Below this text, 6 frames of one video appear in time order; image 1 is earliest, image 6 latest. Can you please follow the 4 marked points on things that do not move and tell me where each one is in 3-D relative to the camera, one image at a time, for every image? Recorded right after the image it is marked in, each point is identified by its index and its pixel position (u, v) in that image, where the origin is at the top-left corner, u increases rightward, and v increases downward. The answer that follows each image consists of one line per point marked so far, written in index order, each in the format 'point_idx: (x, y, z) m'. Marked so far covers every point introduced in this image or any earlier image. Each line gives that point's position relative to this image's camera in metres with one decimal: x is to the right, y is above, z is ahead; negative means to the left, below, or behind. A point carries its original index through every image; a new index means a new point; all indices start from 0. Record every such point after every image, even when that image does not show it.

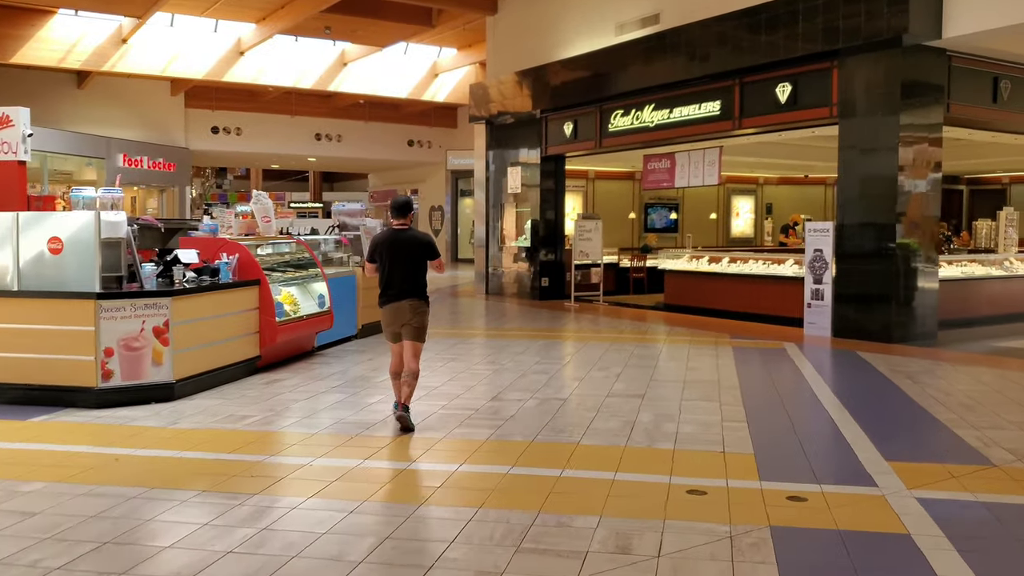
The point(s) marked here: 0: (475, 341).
0: (-0.4, -0.6, +9.7) m
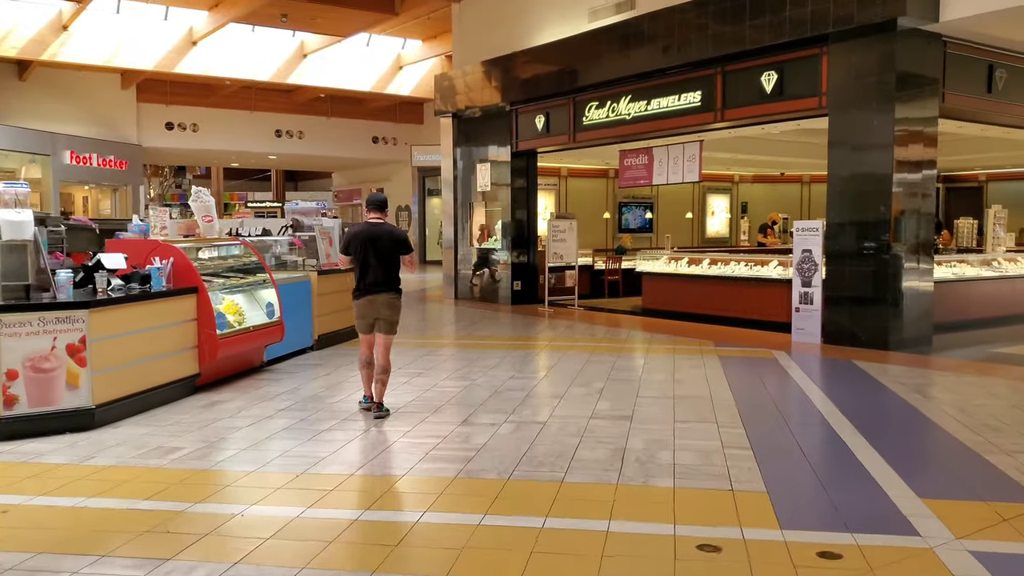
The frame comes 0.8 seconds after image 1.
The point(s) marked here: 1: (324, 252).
0: (-0.7, -0.6, +8.9) m
1: (-1.9, +0.4, +9.3) m
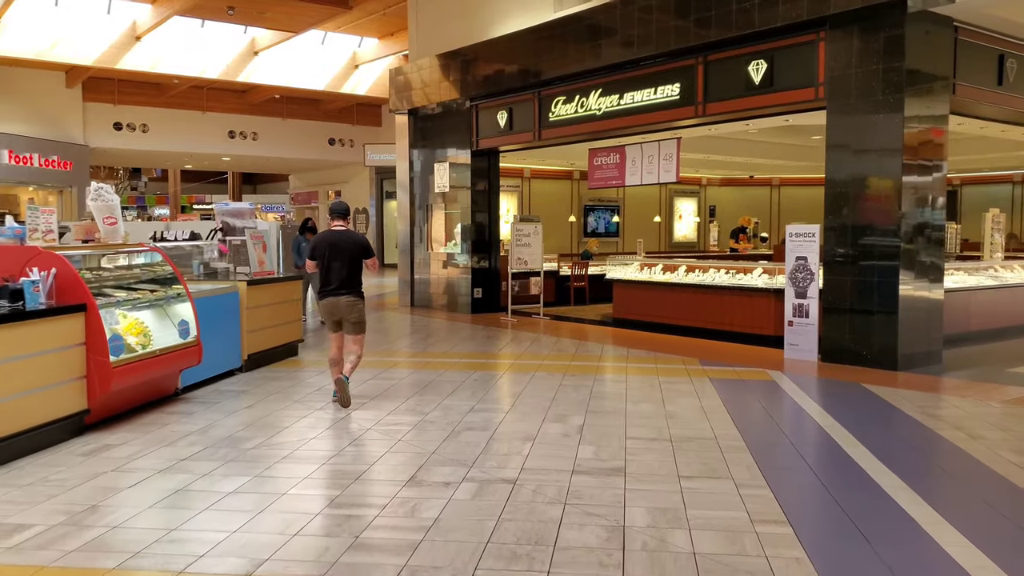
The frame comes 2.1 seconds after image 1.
0: (-1.0, -0.7, +7.7) m
1: (-2.2, +0.3, +8.0) m
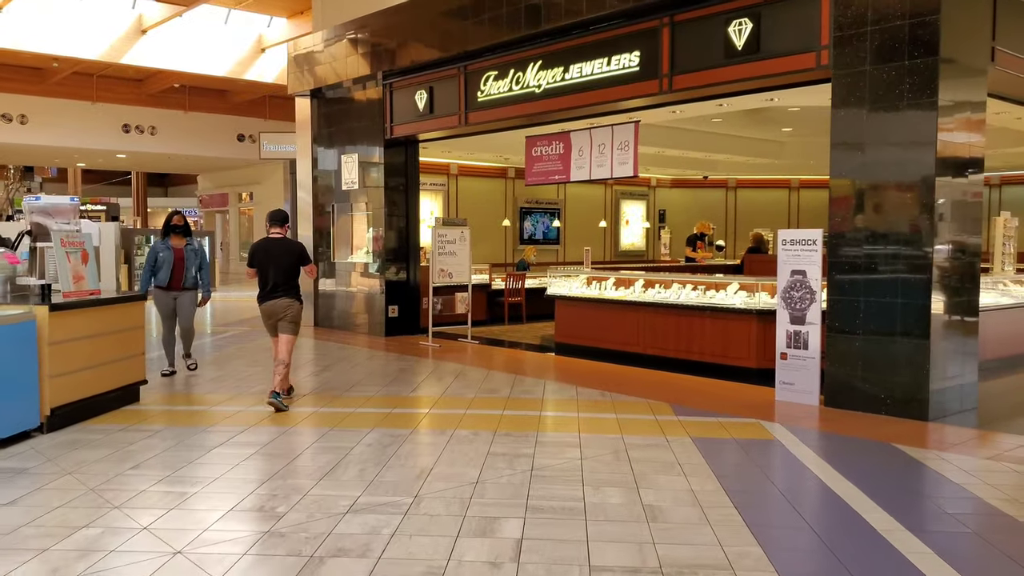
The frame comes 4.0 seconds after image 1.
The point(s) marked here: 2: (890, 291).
0: (-1.6, -0.9, +5.7) m
1: (-2.8, +0.1, +5.9) m
2: (+2.3, 0.0, +5.9) m
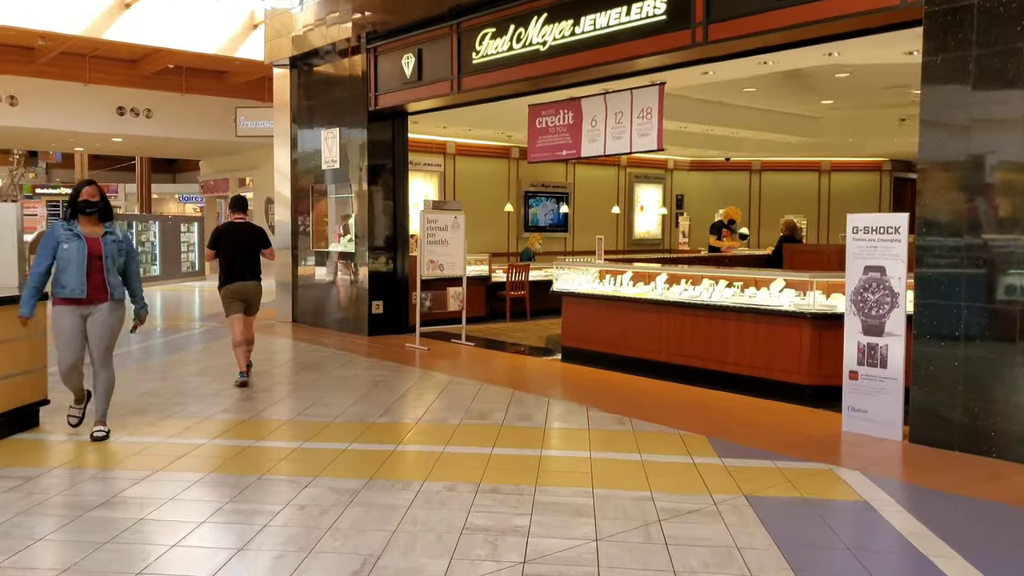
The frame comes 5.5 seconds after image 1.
0: (-1.6, -0.9, +4.3) m
1: (-2.8, +0.1, +4.6) m
2: (+2.3, 0.0, +4.5) m
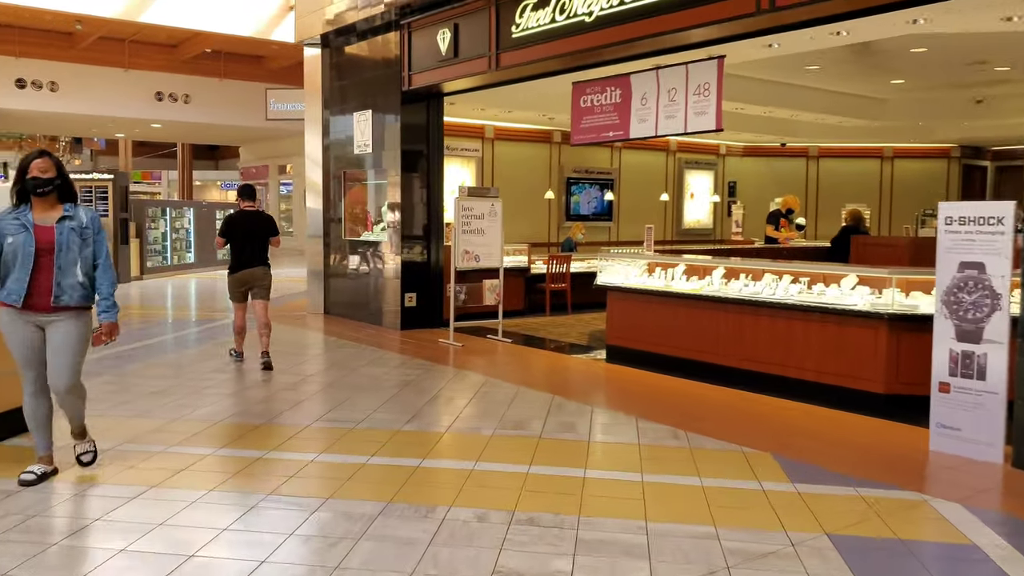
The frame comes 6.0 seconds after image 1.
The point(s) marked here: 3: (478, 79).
0: (-1.5, -0.8, +3.9) m
1: (-2.6, +0.1, +4.1) m
2: (+2.5, 0.0, +3.8) m
3: (-0.3, +1.8, +8.1) m
